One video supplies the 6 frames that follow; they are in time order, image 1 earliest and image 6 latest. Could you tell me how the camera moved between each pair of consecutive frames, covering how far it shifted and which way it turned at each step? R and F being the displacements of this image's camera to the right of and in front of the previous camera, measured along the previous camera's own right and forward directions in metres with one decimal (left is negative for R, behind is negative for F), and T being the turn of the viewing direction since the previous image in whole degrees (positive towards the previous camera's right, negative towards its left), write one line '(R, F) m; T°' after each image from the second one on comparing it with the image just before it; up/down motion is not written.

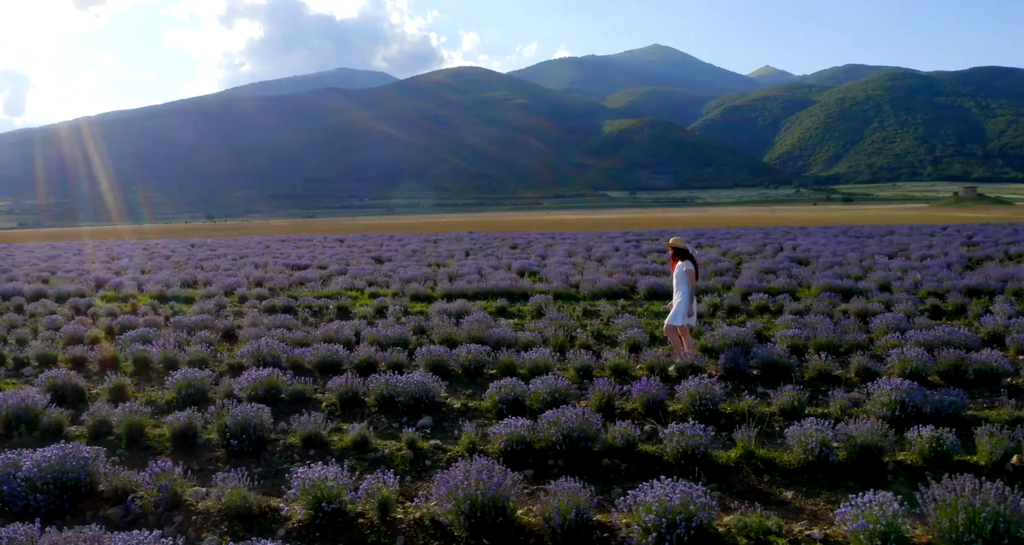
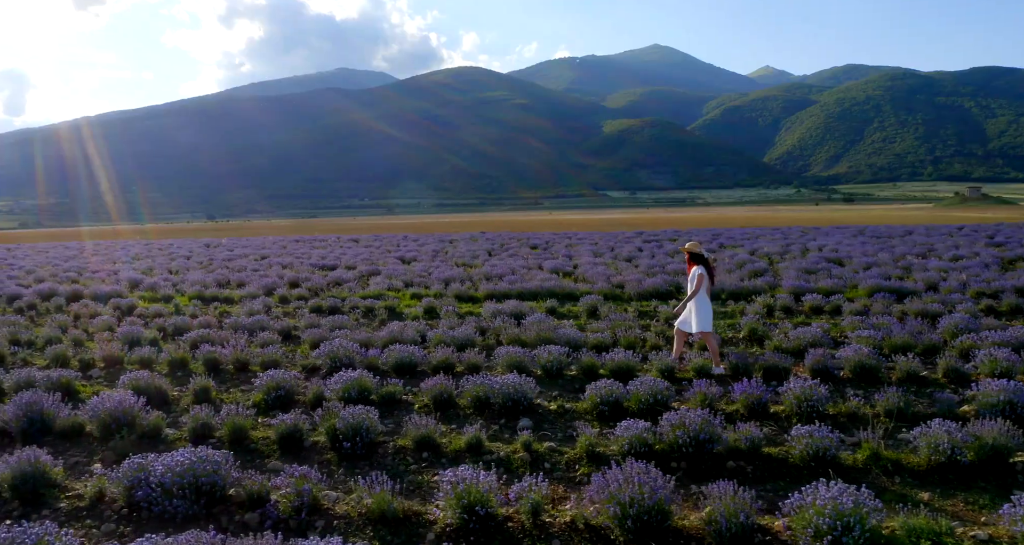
(-1.2, +0.1) m; 0°
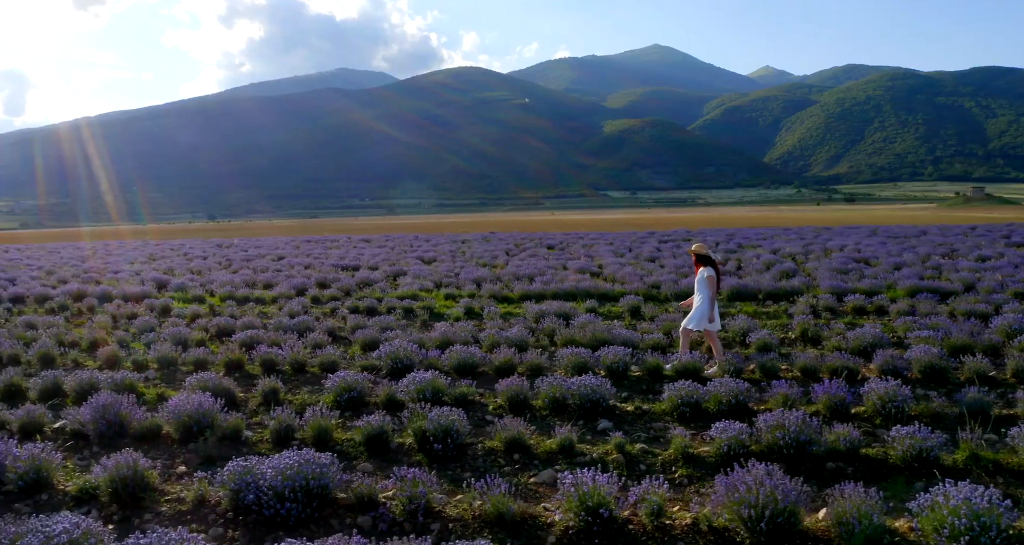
(-0.9, +0.1) m; 0°
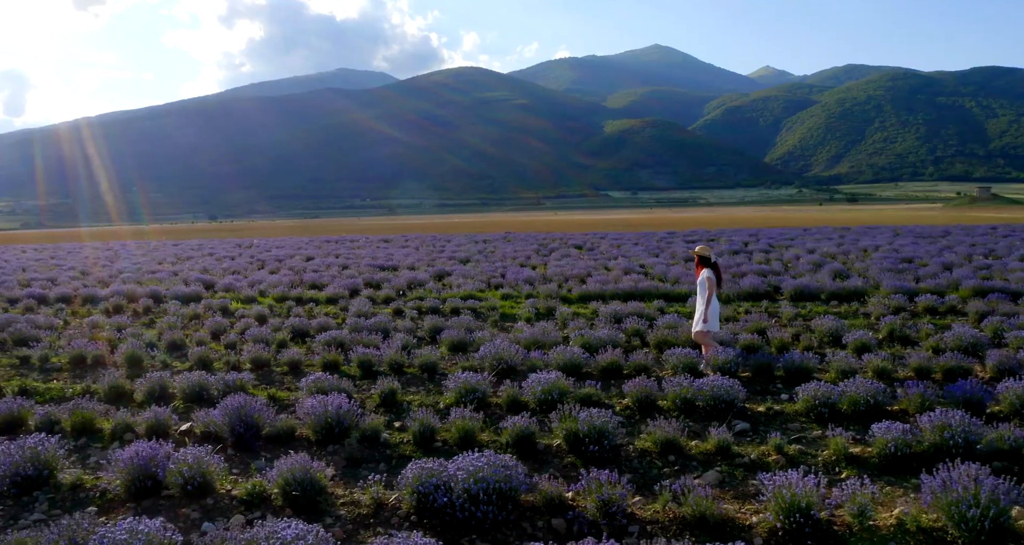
(-1.5, +0.1) m; 0°
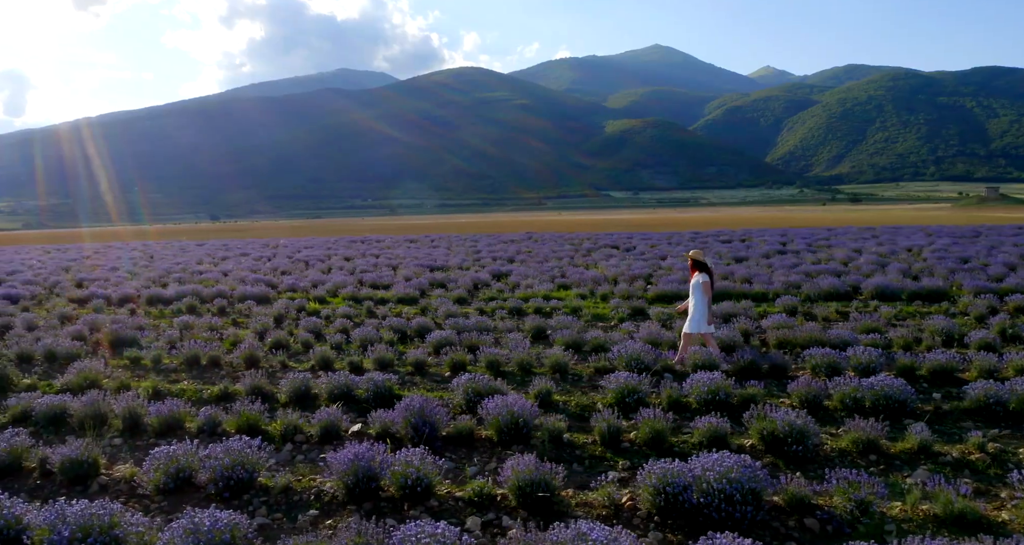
(-2.0, 0.0) m; 0°
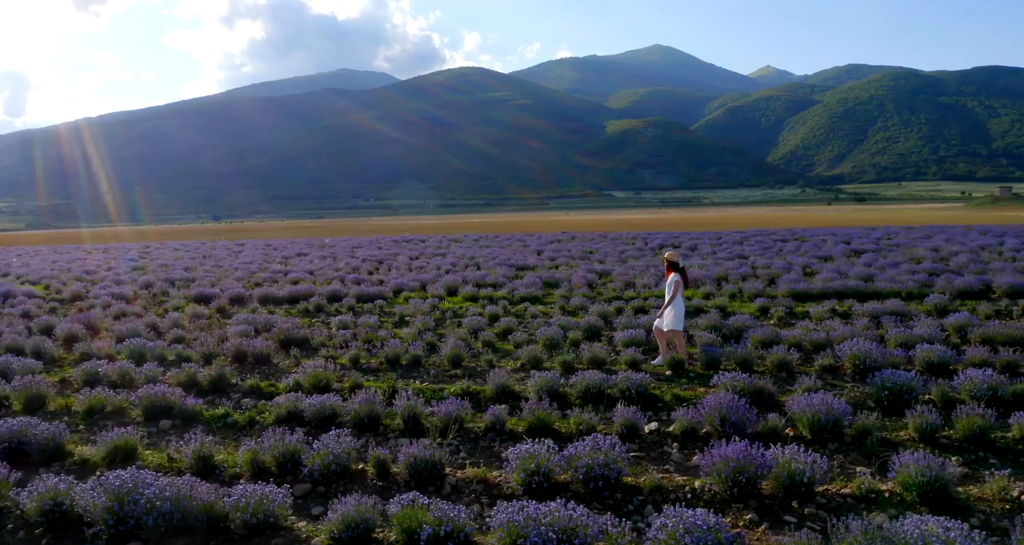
(-3.4, 0.0) m; +1°
